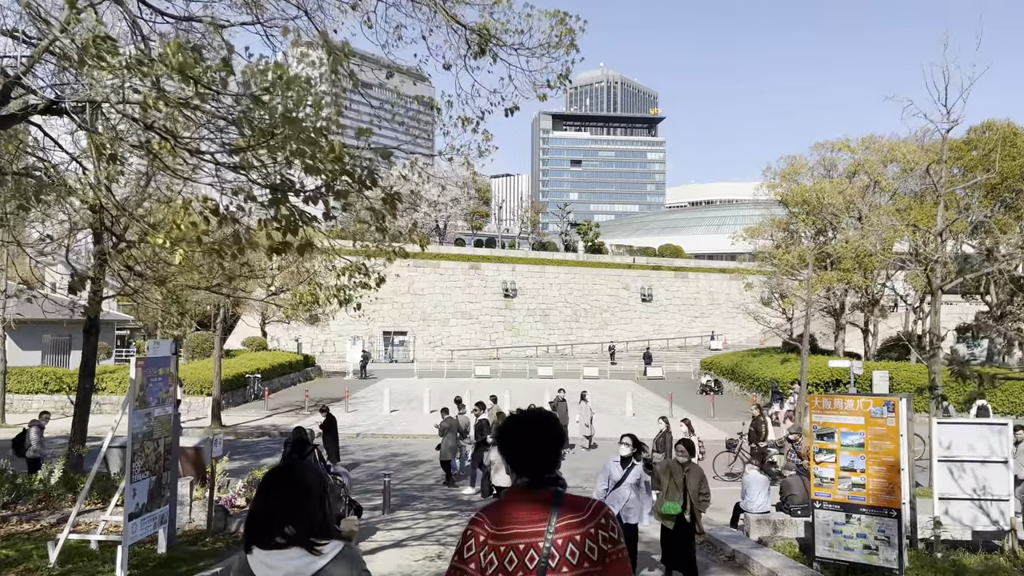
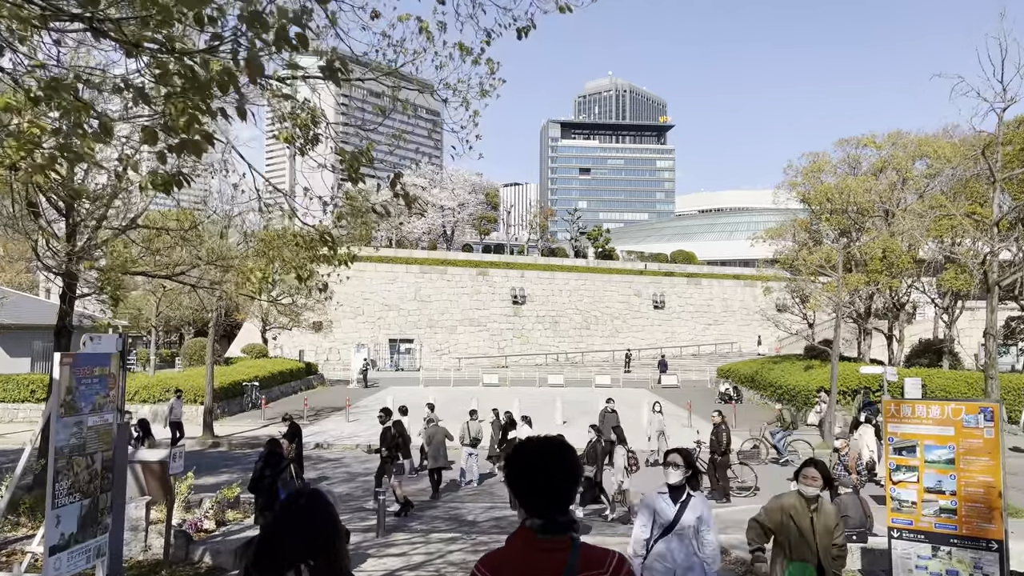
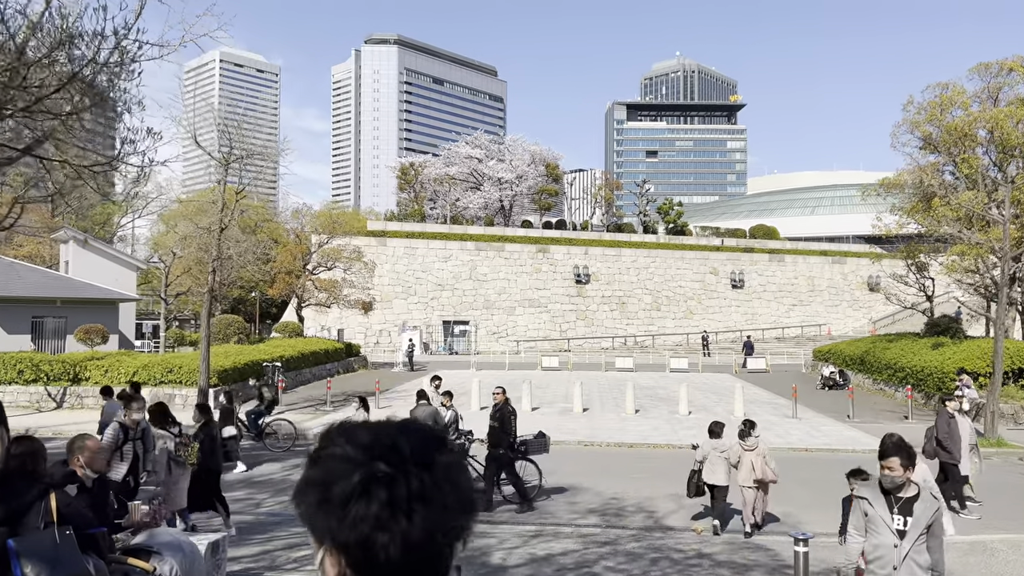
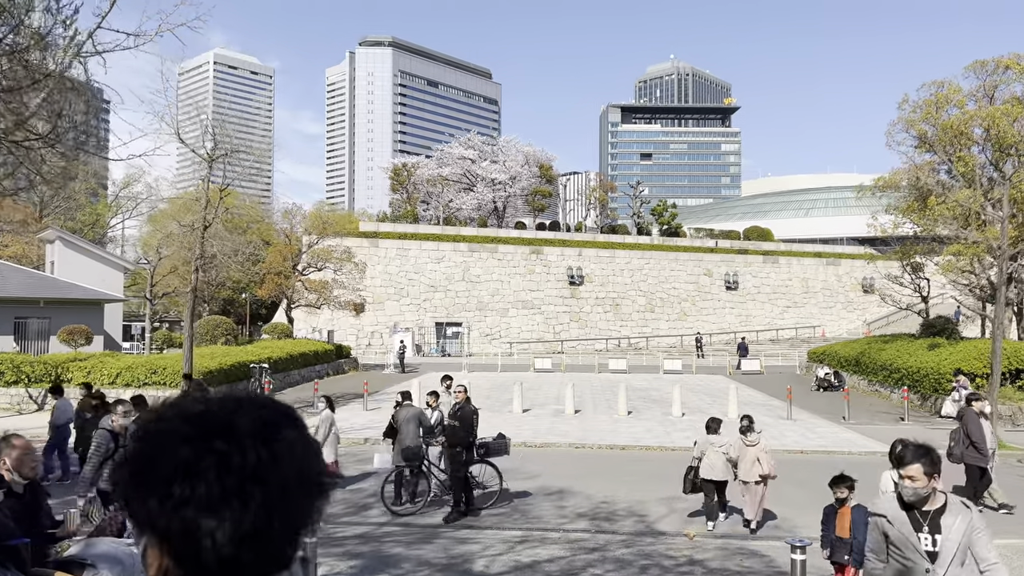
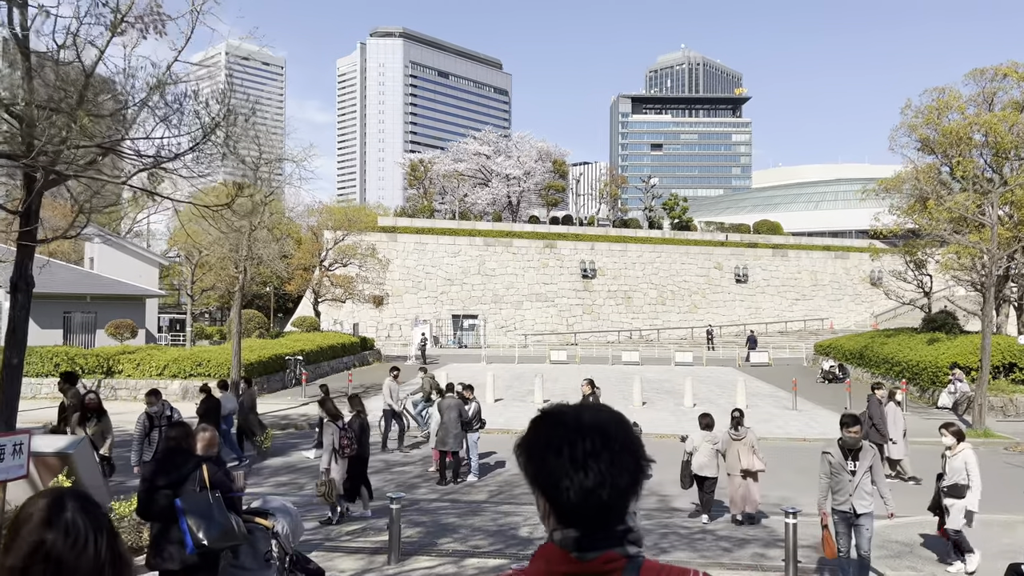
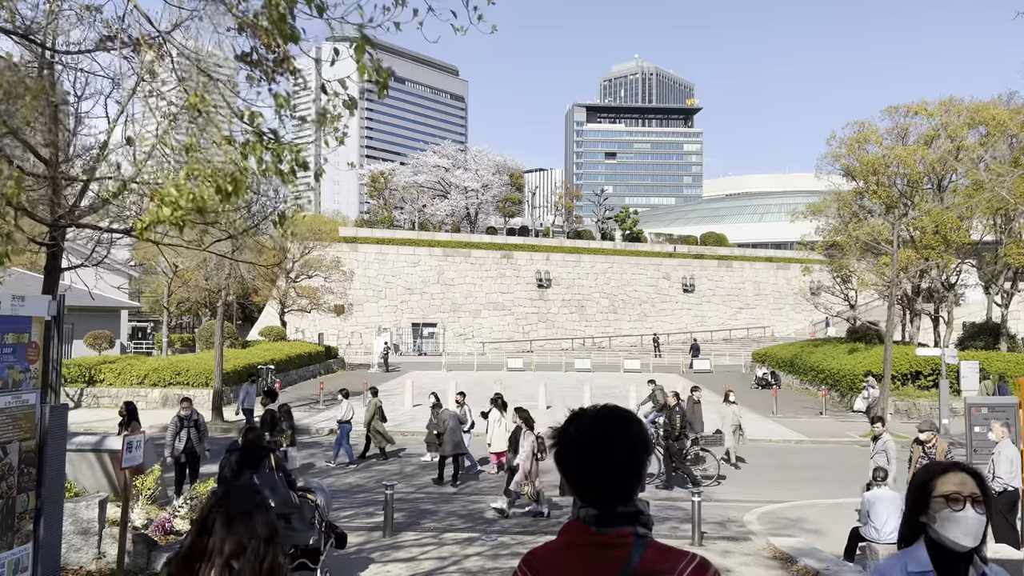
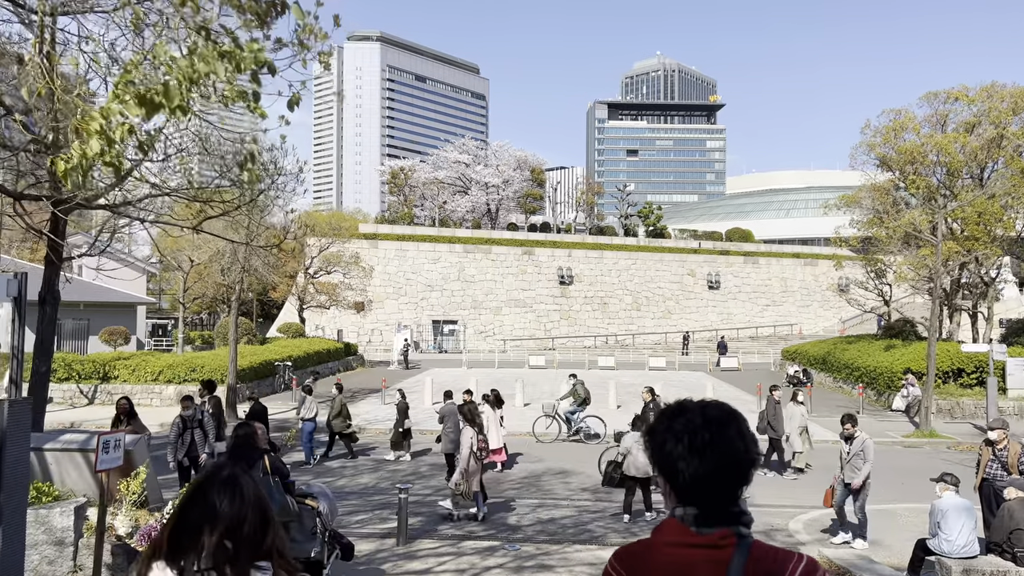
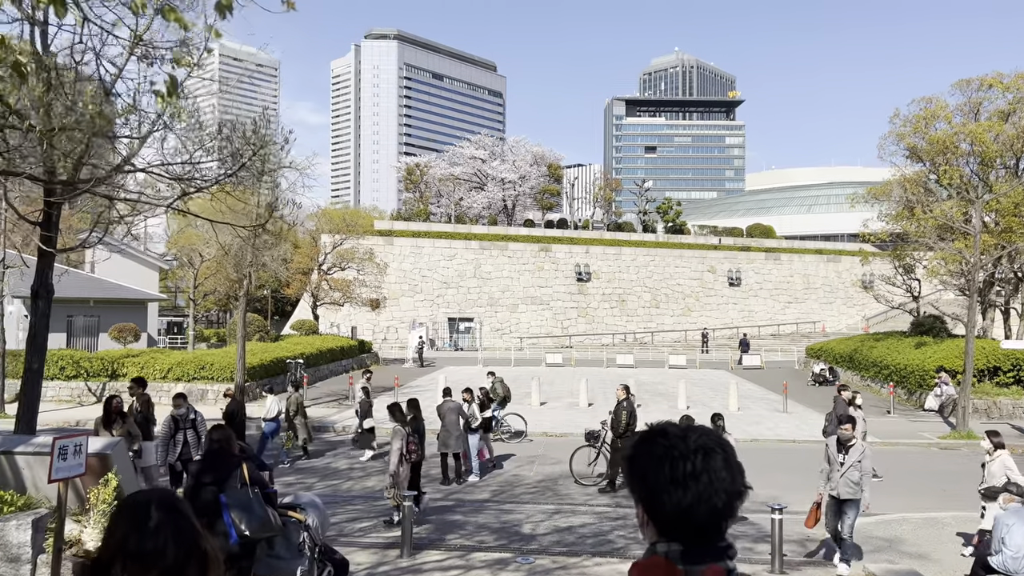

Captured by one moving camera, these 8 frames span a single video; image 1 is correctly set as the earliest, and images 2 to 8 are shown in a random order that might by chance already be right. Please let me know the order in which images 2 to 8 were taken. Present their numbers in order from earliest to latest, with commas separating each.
2, 6, 7, 8, 5, 3, 4
